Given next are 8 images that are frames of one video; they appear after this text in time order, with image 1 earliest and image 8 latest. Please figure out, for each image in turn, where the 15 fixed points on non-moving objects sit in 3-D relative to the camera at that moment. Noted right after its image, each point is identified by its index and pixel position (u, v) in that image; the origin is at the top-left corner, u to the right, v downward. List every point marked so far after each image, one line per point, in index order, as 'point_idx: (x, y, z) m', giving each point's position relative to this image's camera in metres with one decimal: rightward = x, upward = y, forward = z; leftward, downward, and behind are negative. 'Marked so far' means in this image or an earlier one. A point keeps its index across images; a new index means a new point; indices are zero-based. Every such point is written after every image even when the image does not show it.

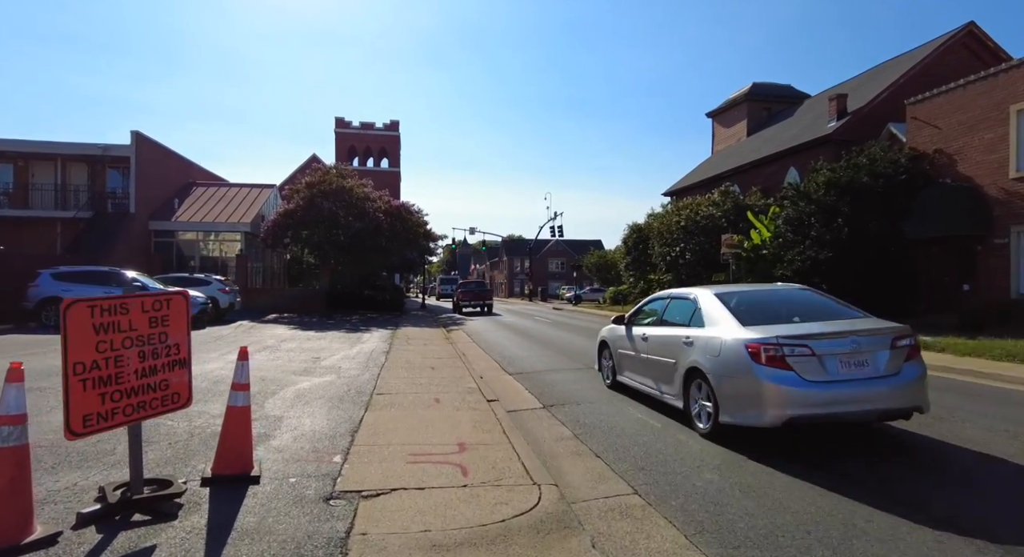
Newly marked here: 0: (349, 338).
0: (-5.2, -1.9, +16.3) m
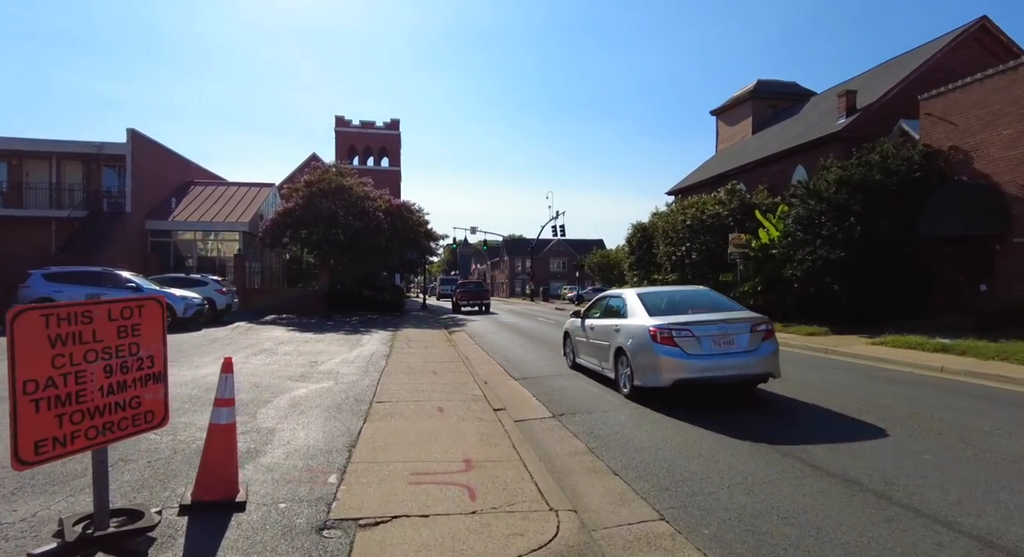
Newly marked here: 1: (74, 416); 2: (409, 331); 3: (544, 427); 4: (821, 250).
0: (-5.1, -1.9, +15.9) m
1: (-2.6, -0.8, +3.1) m
2: (-3.9, -2.0, +19.7) m
3: (+0.4, -2.0, +6.9) m
4: (+10.9, +1.0, +18.2) m
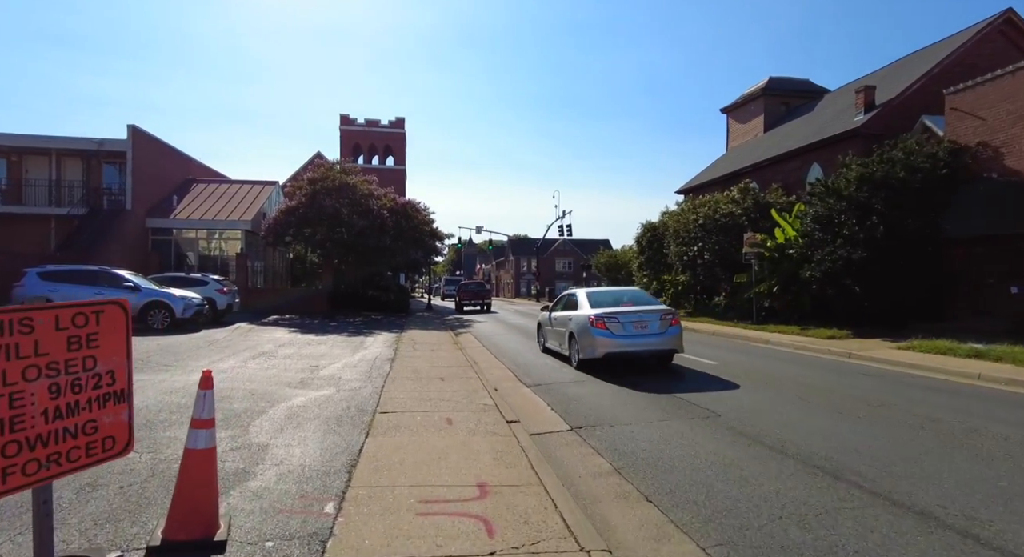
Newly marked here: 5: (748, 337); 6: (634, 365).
0: (-4.8, -1.9, +15.3) m
1: (-2.4, -0.8, +2.5) m
2: (-3.6, -2.0, +19.1) m
3: (+0.6, -2.0, +6.3) m
4: (+11.2, +1.0, +17.5) m
5: (+8.7, -2.1, +18.8) m
6: (+2.8, -2.0, +12.1) m
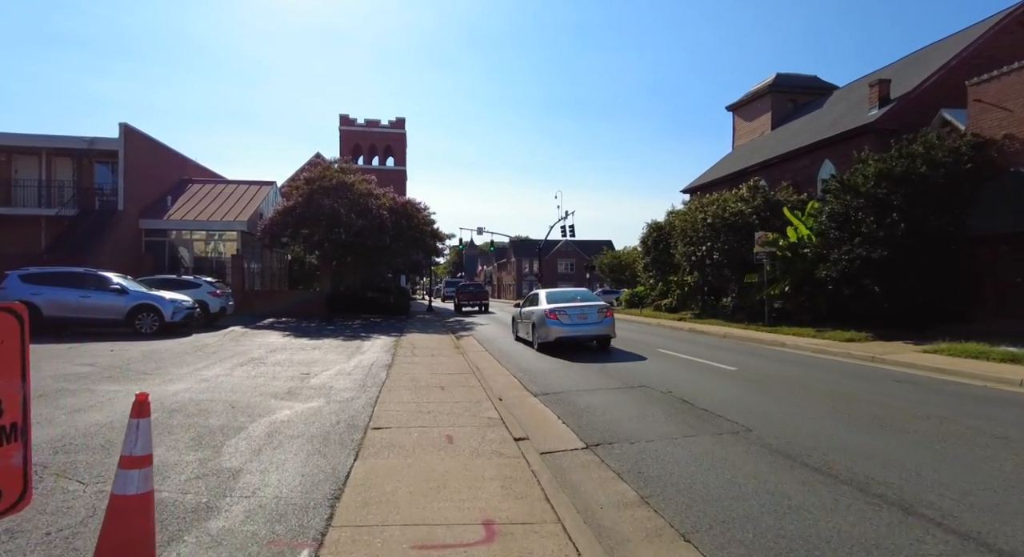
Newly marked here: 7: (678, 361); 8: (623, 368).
0: (-4.7, -2.0, +14.6) m
1: (-2.4, -0.8, +1.8) m
2: (-3.5, -2.1, +18.4) m
3: (+0.7, -2.0, +5.6) m
4: (+11.3, +1.0, +16.7) m
5: (+8.8, -2.1, +18.1) m
6: (+3.0, -2.0, +11.3) m
7: (+4.0, -2.0, +12.5) m
8: (+2.5, -2.0, +11.7) m
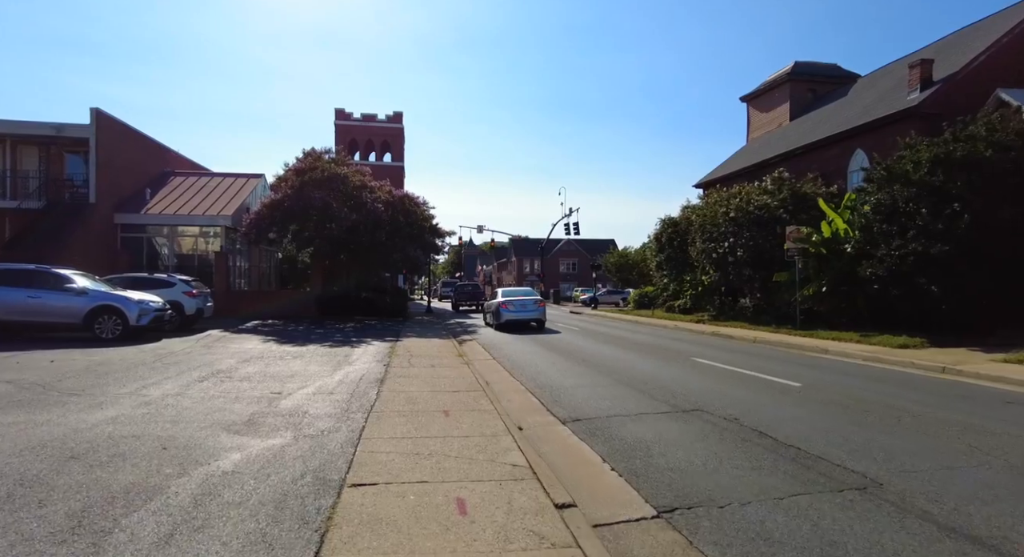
0: (-4.4, -1.9, +12.7) m
1: (-2.0, -0.8, -0.2) m
2: (-3.2, -2.0, +16.4) m
3: (+1.1, -2.0, +3.7) m
4: (+11.6, +1.0, +14.8) m
5: (+9.1, -2.1, +16.2) m
6: (+3.3, -2.0, +9.4) m
7: (+4.3, -2.0, +10.6) m
8: (+2.8, -2.0, +9.8) m
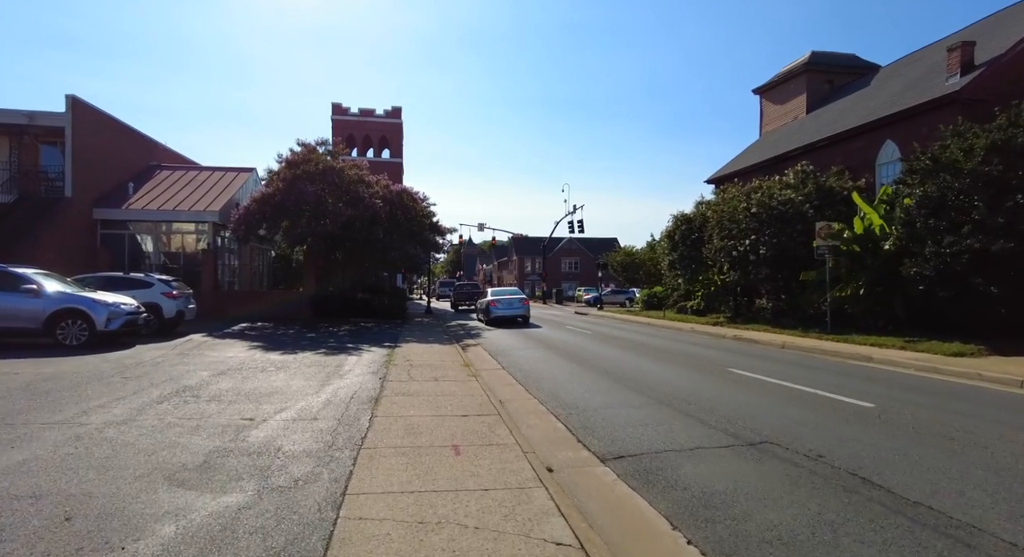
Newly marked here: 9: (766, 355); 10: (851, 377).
0: (-4.1, -1.9, +11.2) m
1: (-1.7, -0.8, -1.7) m
2: (-2.9, -2.0, +15.0) m
3: (+1.4, -2.0, +2.2) m
4: (+11.9, +1.0, +13.4) m
5: (+9.4, -2.1, +14.7) m
6: (+3.6, -2.0, +7.9) m
7: (+4.6, -2.0, +9.1) m
8: (+3.1, -2.0, +8.3) m
9: (+7.6, -2.3, +15.3) m
10: (+7.2, -2.1, +11.0) m
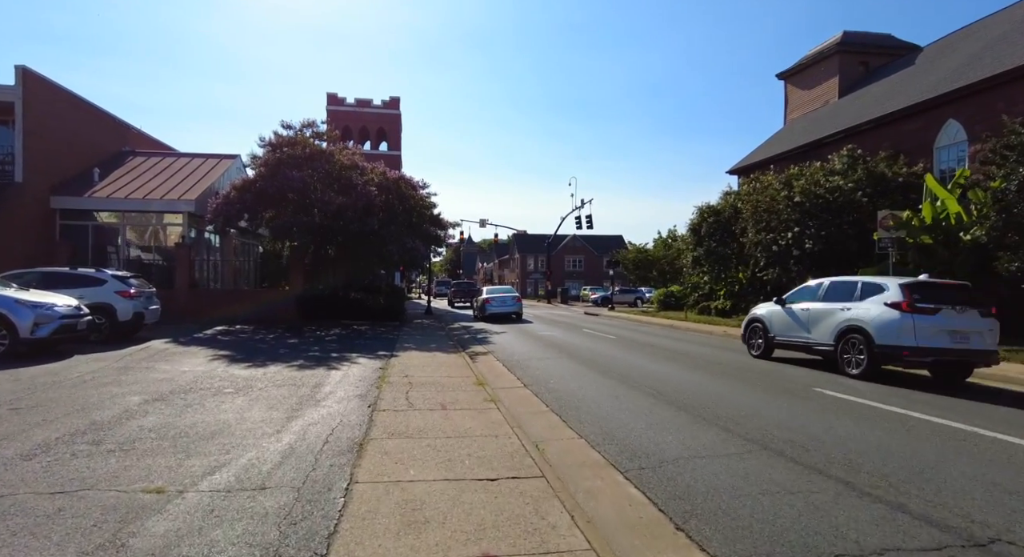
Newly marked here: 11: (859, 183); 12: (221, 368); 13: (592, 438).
0: (-3.6, -1.8, +8.7) m
1: (-1.2, -0.7, -4.2) m
2: (-2.5, -1.9, +12.4) m
3: (+1.9, -1.9, -0.3) m
4: (+12.4, +1.1, +10.9) m
5: (+9.8, -2.0, +12.2) m
6: (+4.1, -1.9, +5.4) m
7: (+5.1, -1.9, +6.6) m
8: (+3.6, -1.9, +5.8) m
9: (+8.1, -2.2, +12.8) m
10: (+7.7, -2.0, +8.5) m
11: (+12.6, +3.4, +18.5) m
12: (-5.9, -1.8, +10.5) m
13: (+1.0, -2.0, +6.2) m
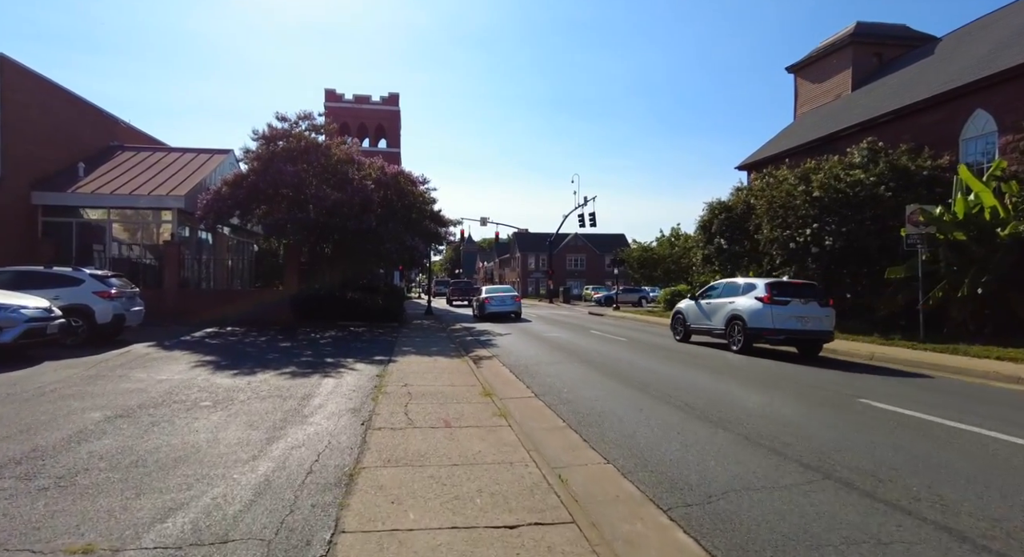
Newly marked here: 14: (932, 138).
0: (-3.4, -1.8, +7.7) m
1: (-1.0, -0.7, -5.1) m
2: (-2.3, -1.9, +11.5) m
3: (+2.1, -1.9, -1.2) m
4: (+12.5, +1.1, +10.0) m
5: (+10.0, -2.0, +11.3) m
6: (+4.2, -1.9, +4.5) m
7: (+5.3, -1.9, +5.7) m
8: (+3.8, -1.9, +4.9) m
9: (+8.2, -2.1, +11.9) m
10: (+7.9, -2.0, +7.5) m
11: (+12.8, +3.5, +17.6) m
12: (-5.8, -1.8, +9.5) m
13: (+1.2, -1.9, +5.3) m
14: (+16.0, +5.3, +19.4) m
